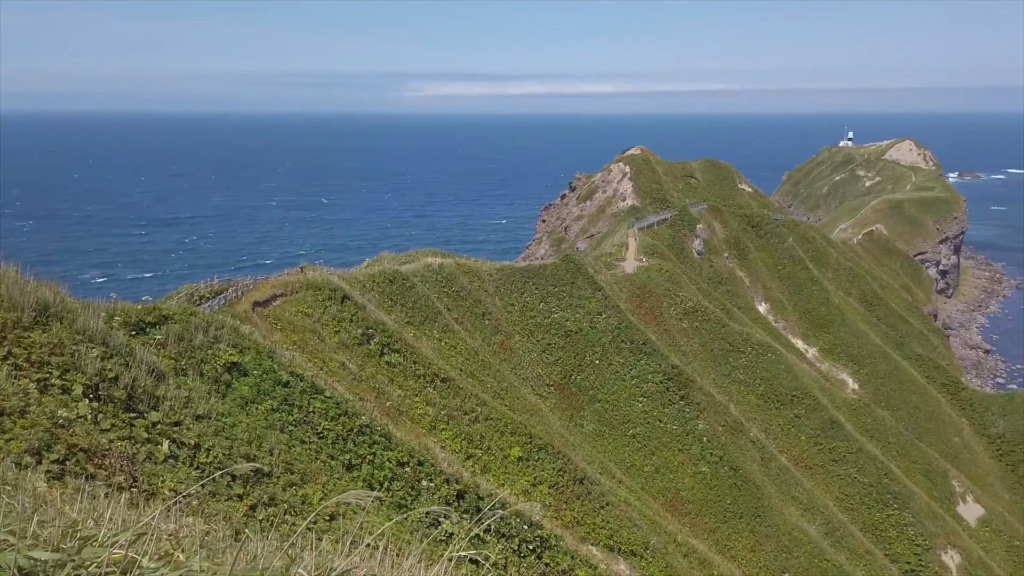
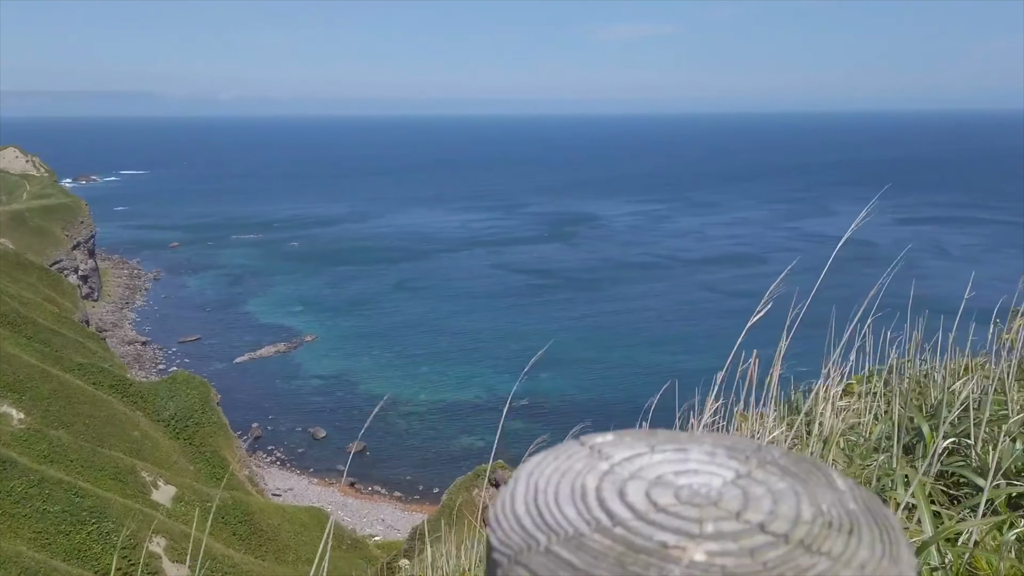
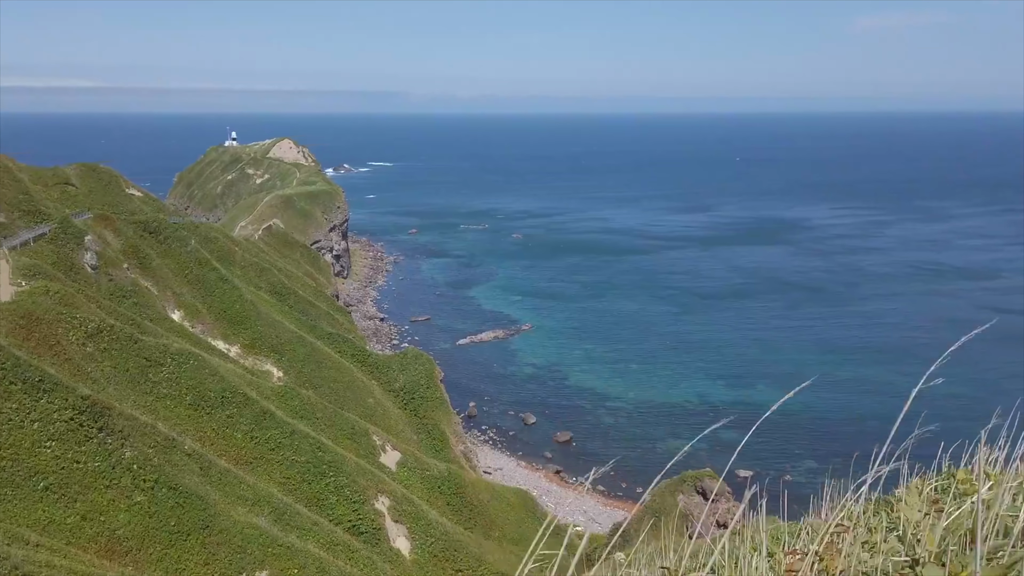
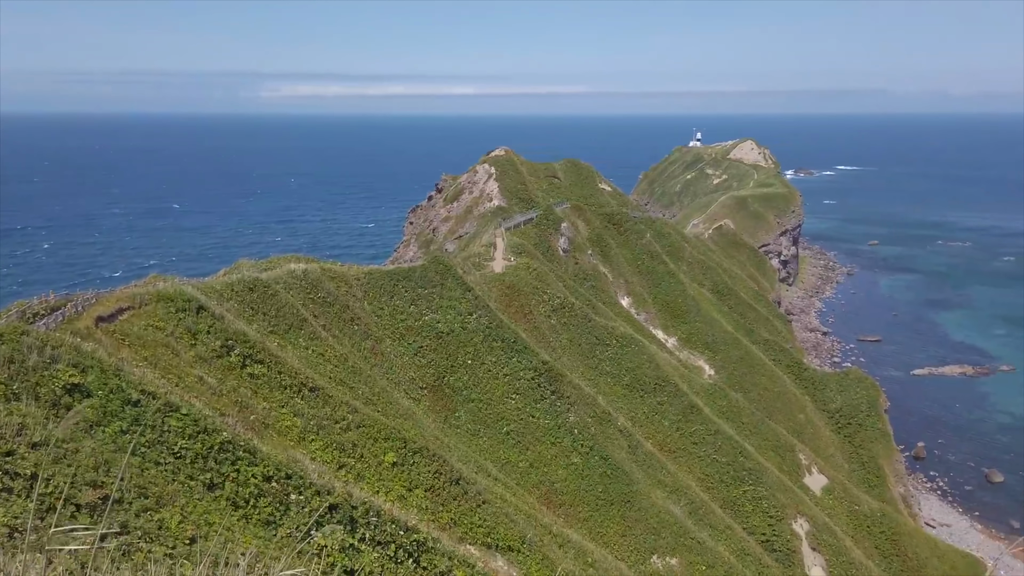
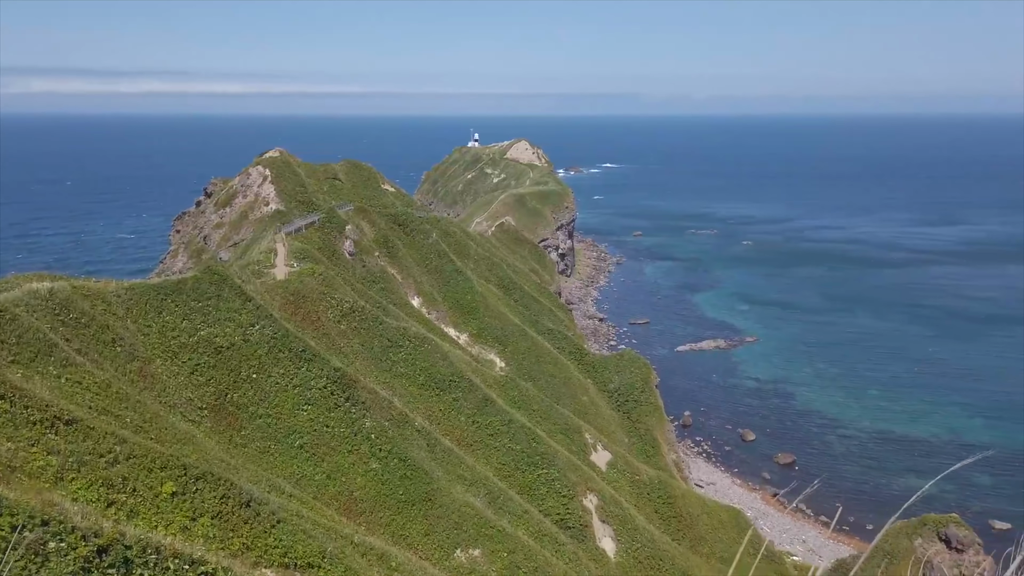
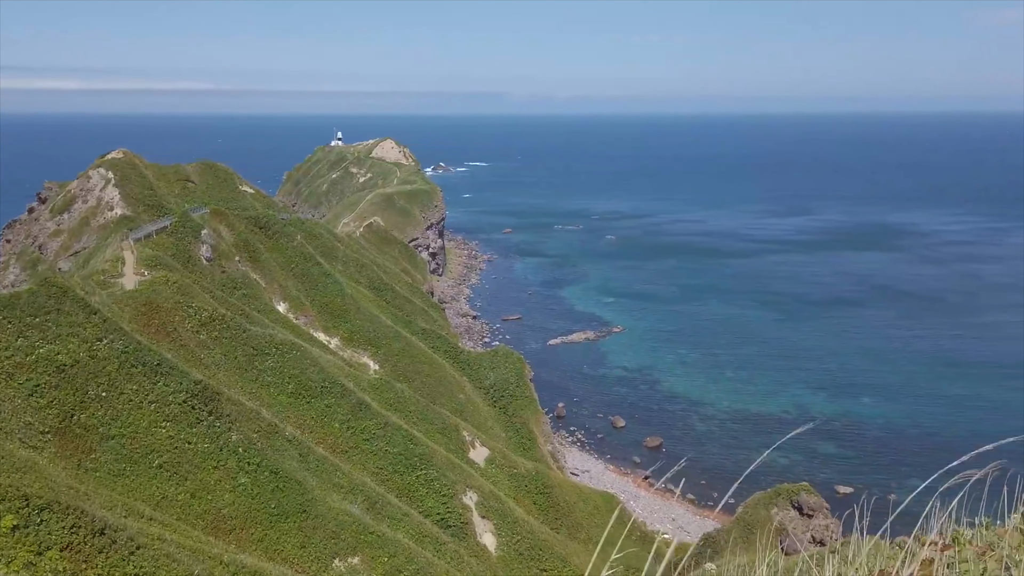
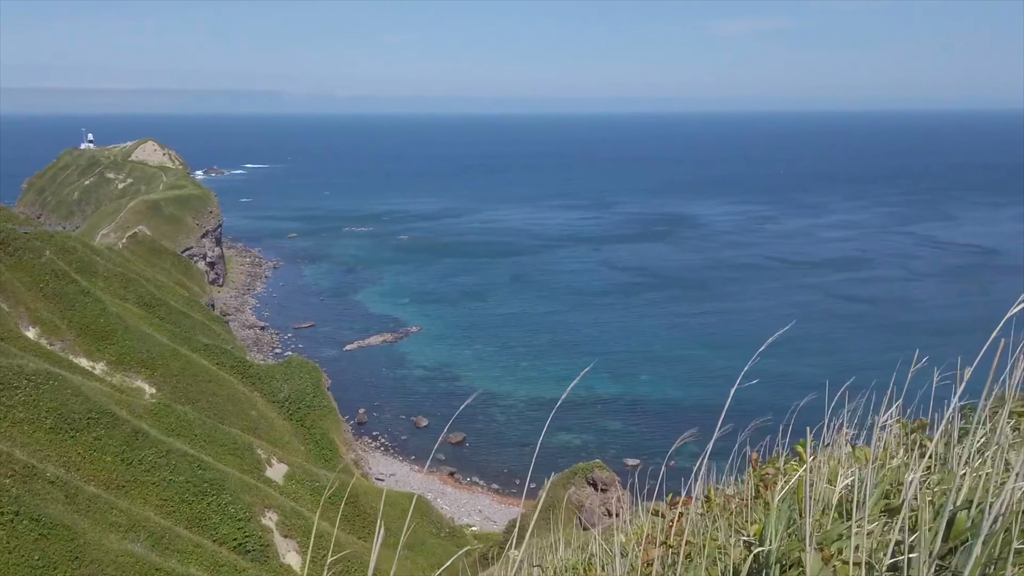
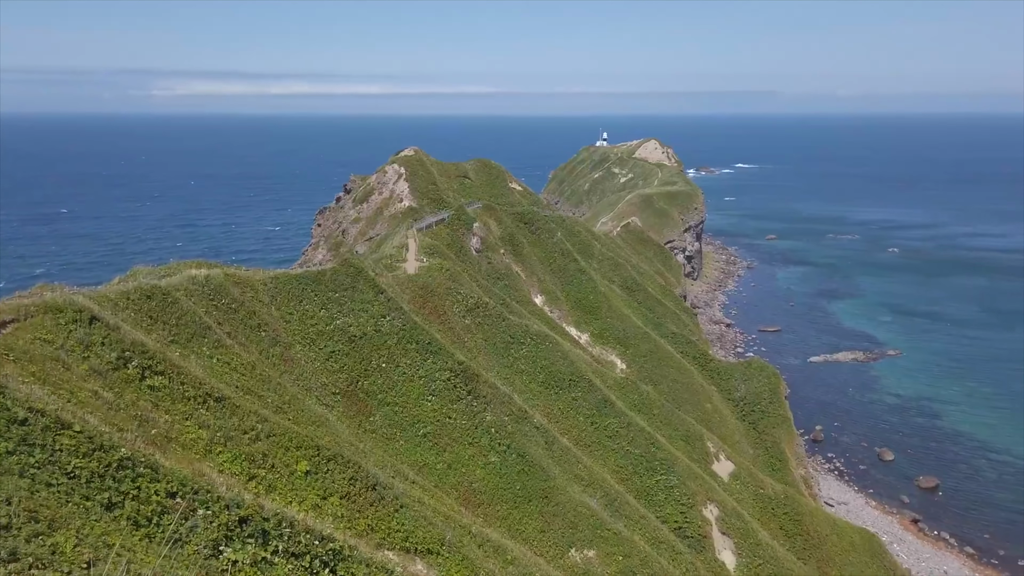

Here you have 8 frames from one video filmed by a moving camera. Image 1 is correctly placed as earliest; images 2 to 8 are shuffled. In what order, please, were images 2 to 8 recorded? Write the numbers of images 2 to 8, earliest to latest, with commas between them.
4, 8, 5, 6, 3, 7, 2
